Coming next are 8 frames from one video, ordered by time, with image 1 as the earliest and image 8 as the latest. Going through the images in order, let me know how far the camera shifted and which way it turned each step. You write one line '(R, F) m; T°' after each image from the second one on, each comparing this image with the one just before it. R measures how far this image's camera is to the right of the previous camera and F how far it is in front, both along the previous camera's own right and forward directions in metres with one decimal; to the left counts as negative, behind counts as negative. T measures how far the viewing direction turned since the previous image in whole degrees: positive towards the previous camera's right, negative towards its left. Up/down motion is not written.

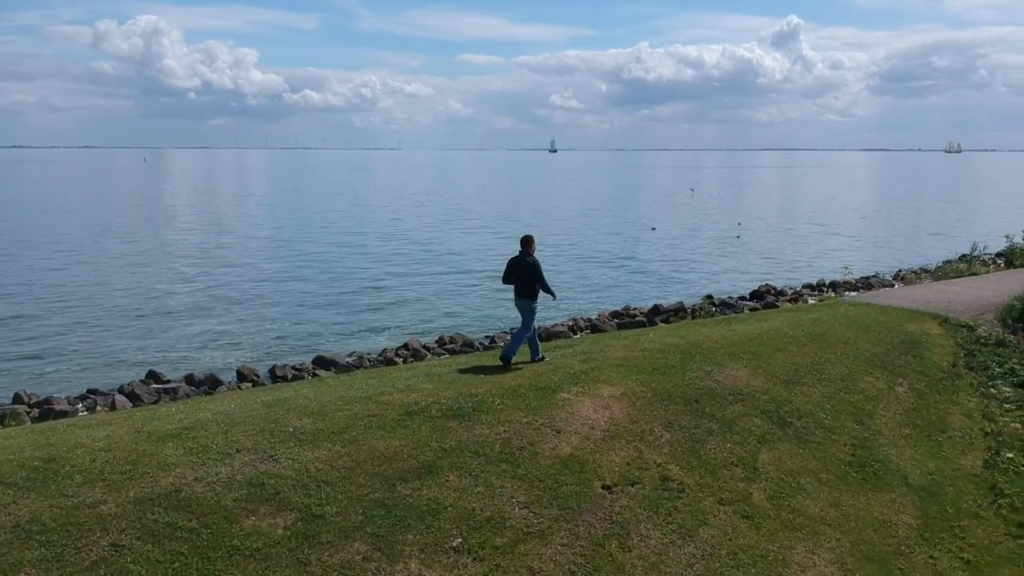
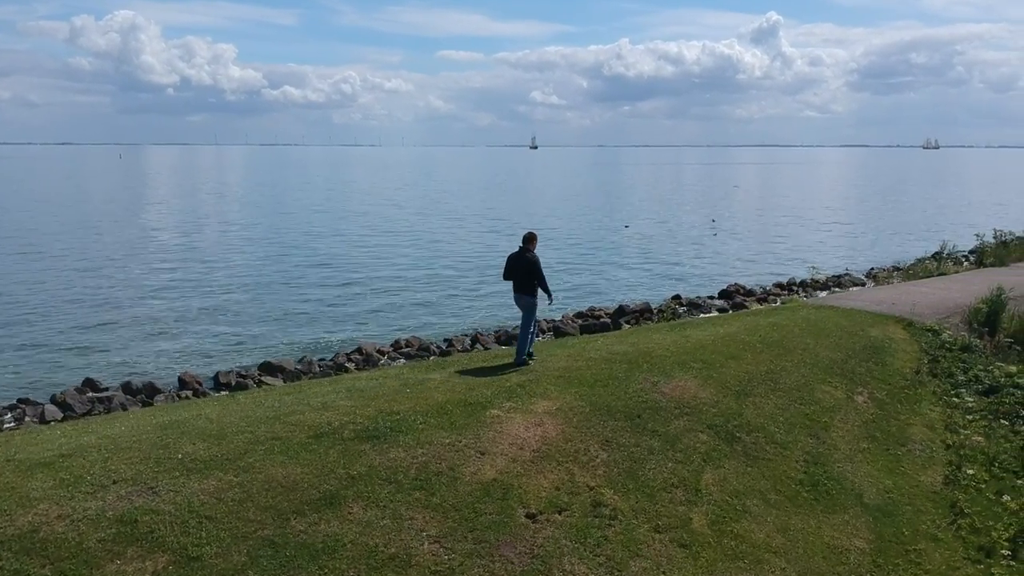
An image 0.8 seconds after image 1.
(+0.5, +0.7) m; +1°
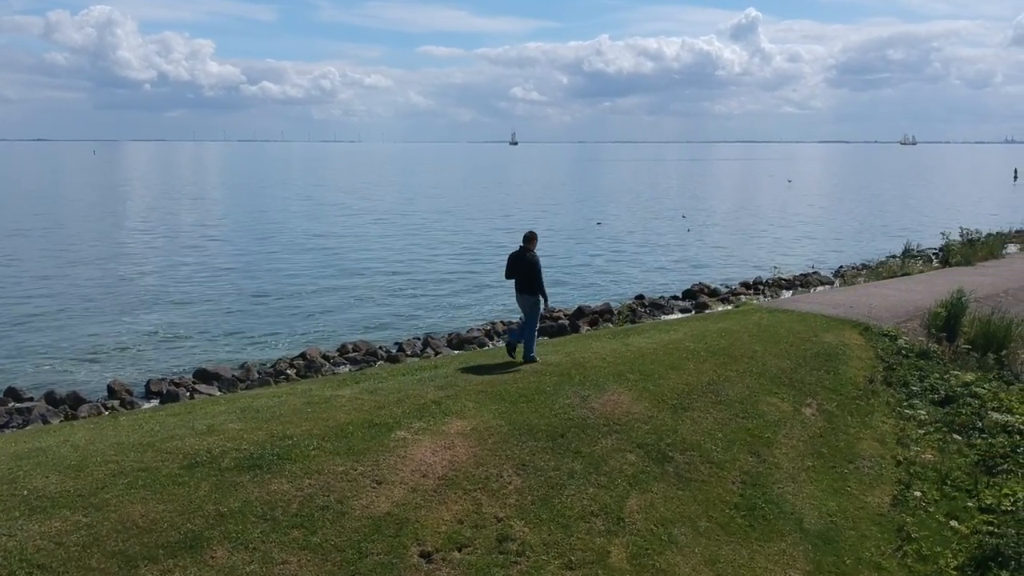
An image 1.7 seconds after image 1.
(+0.6, +0.7) m; +1°
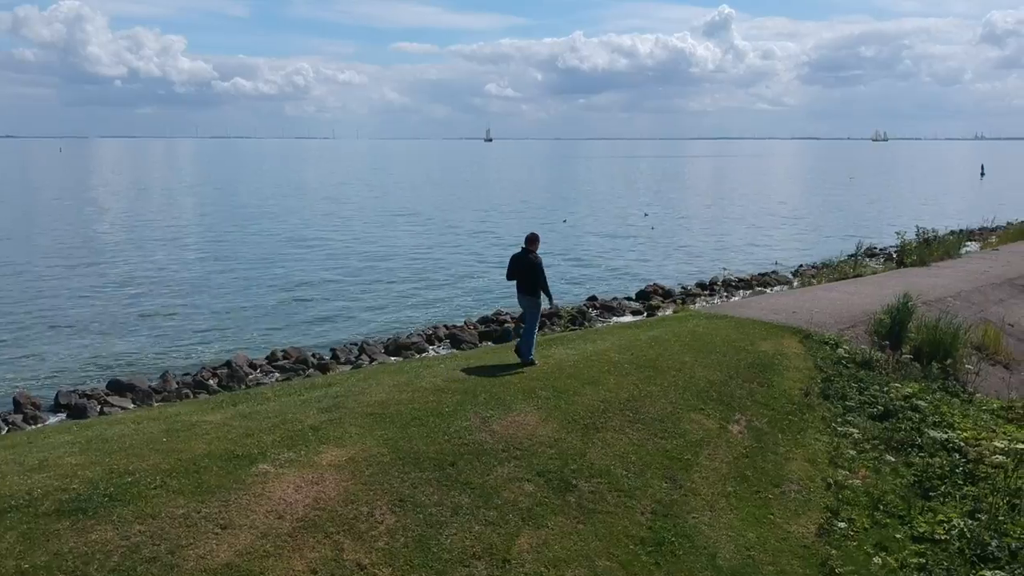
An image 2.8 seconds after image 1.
(+0.7, +0.8) m; +1°
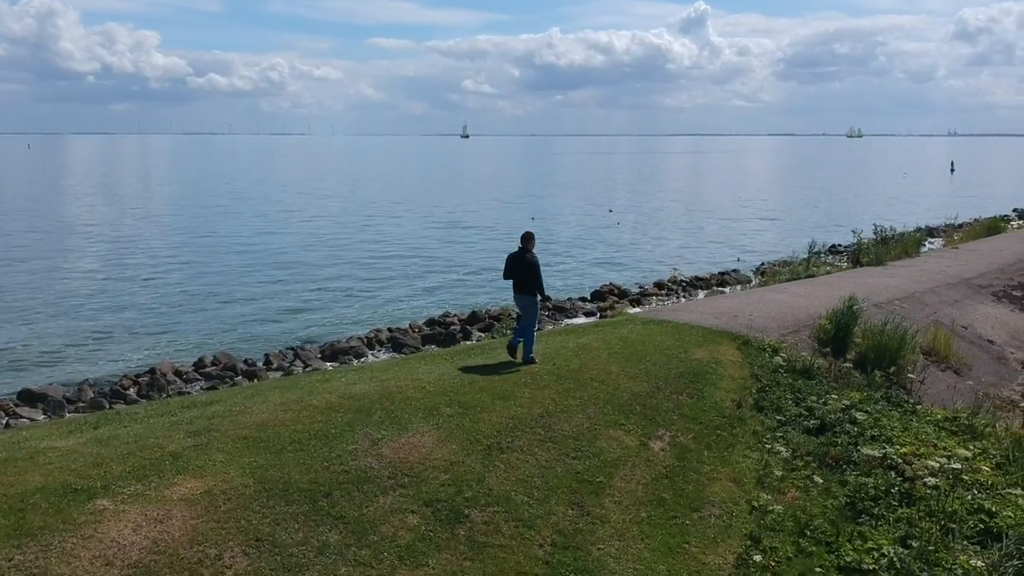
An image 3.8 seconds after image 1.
(+0.7, +0.8) m; +1°
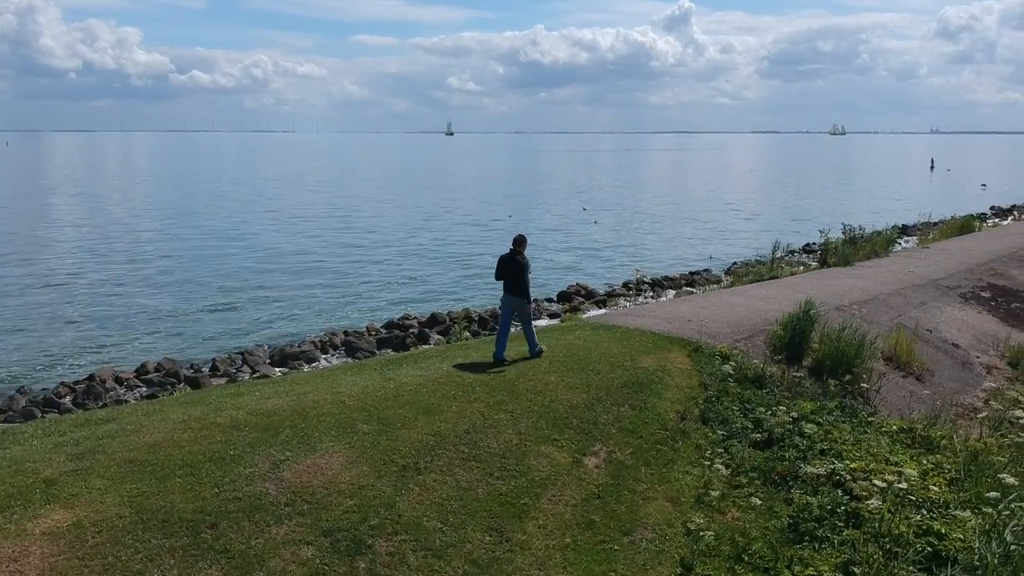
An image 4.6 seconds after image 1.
(+0.5, +0.6) m; +1°
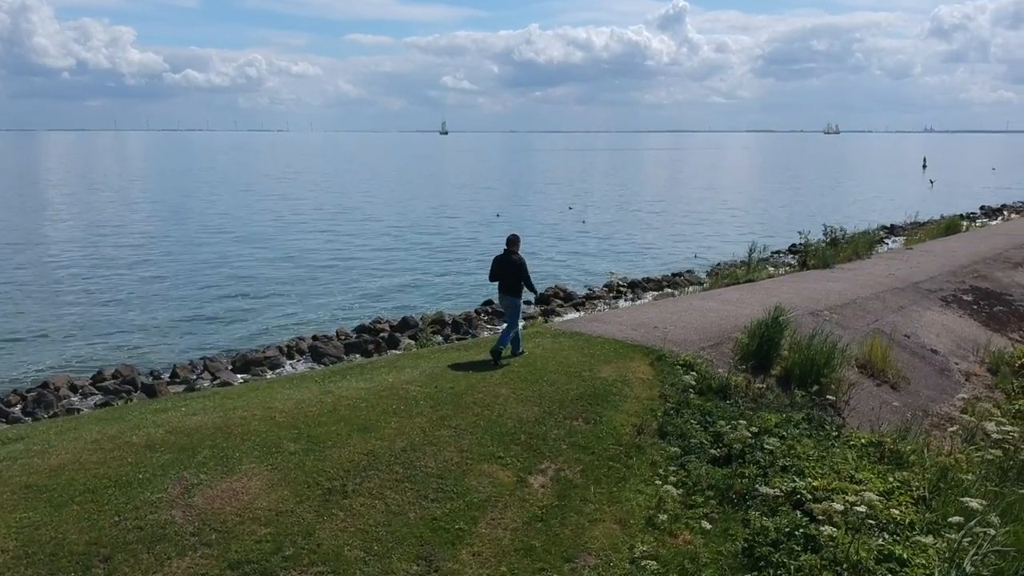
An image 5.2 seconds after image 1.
(+0.5, +0.5) m; 0°
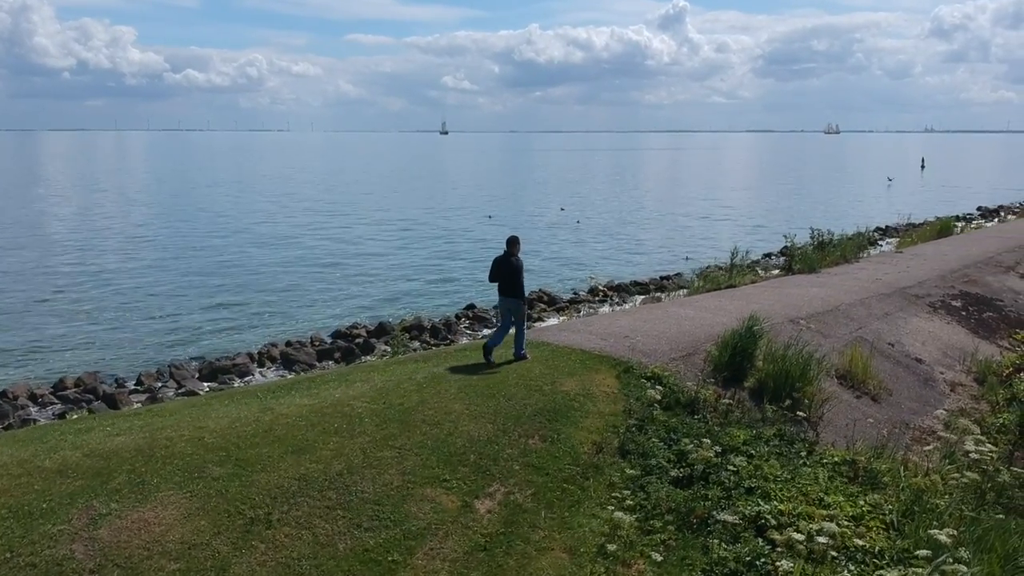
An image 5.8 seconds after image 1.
(+0.4, +0.5) m; 0°
